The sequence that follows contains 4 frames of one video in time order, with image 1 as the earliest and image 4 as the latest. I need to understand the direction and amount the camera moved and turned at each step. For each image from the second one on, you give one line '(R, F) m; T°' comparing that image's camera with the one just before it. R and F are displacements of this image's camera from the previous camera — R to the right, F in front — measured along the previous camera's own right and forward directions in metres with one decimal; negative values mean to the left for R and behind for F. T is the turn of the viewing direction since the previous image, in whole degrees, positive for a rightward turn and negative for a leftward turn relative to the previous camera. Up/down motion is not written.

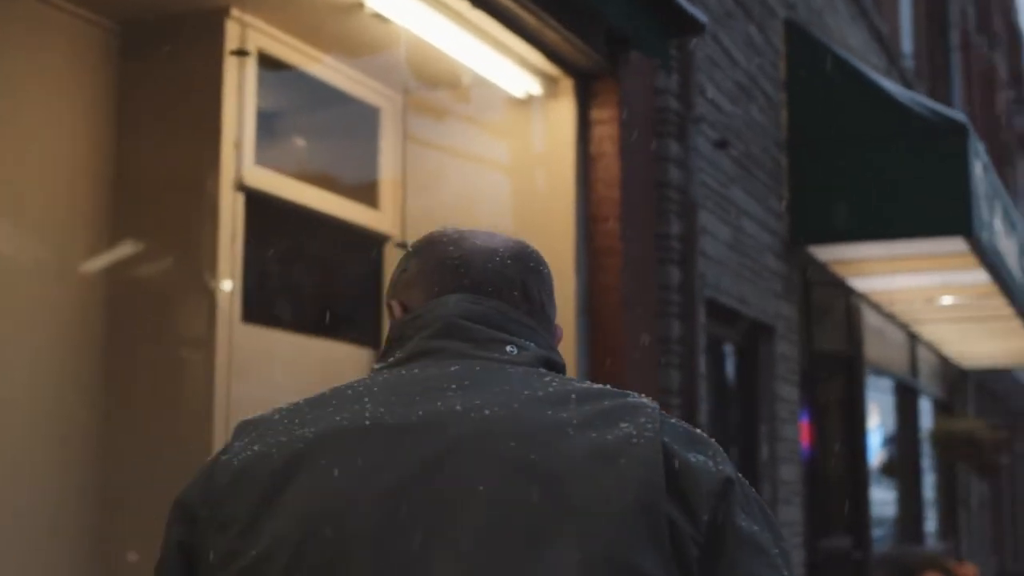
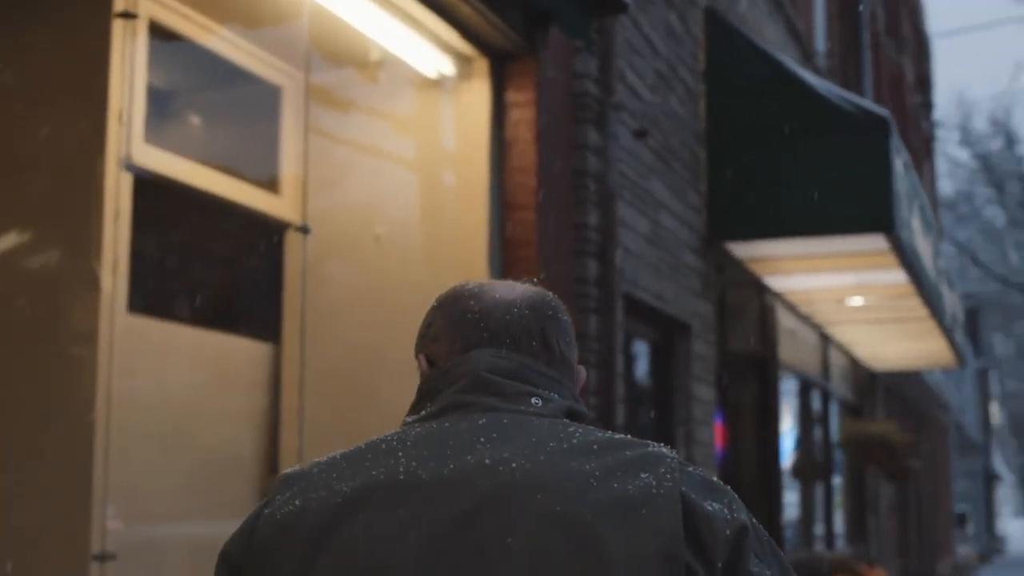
(0.0, +0.4) m; +3°
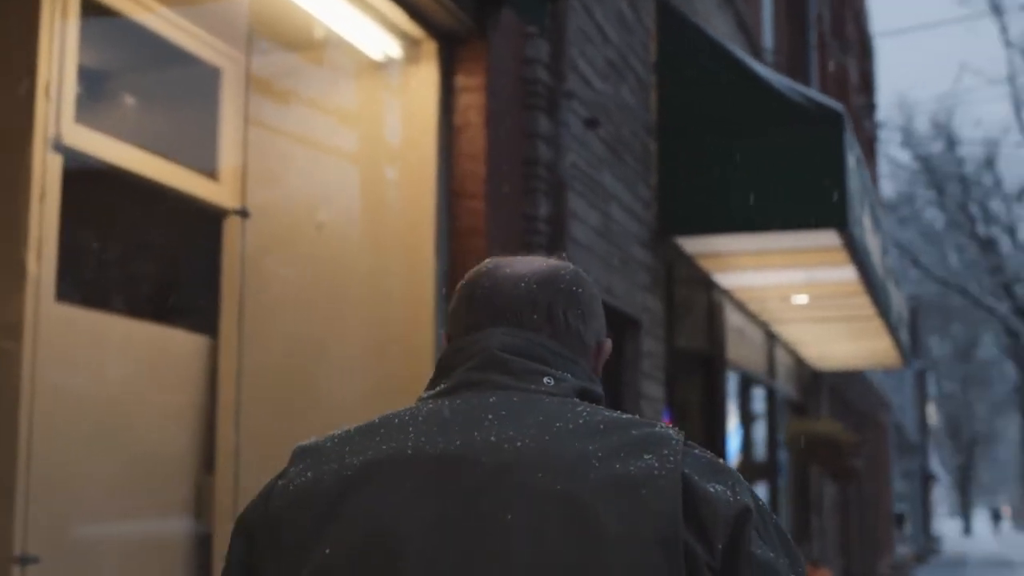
(0.0, +0.2) m; +2°
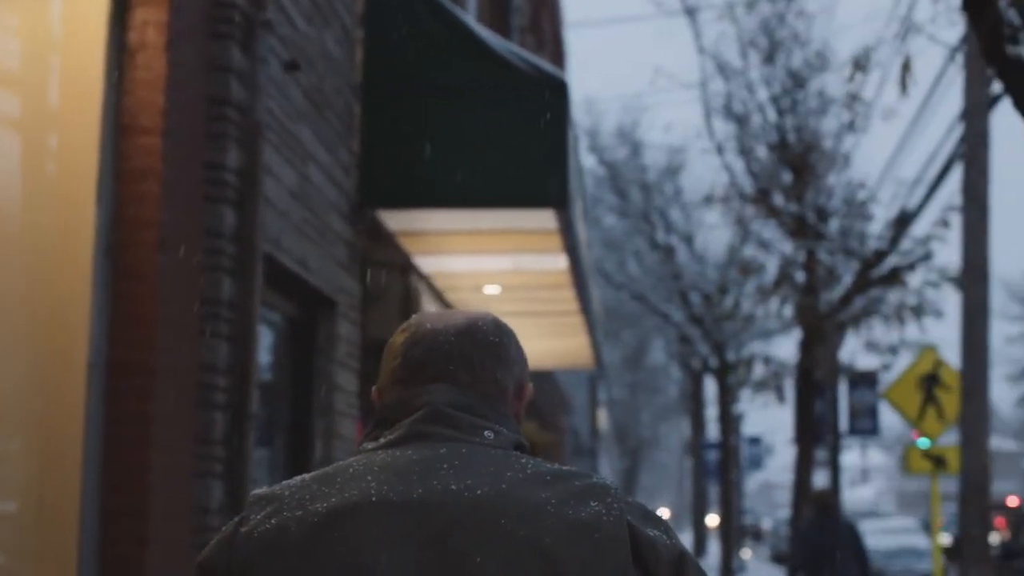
(0.0, +0.9) m; +12°
